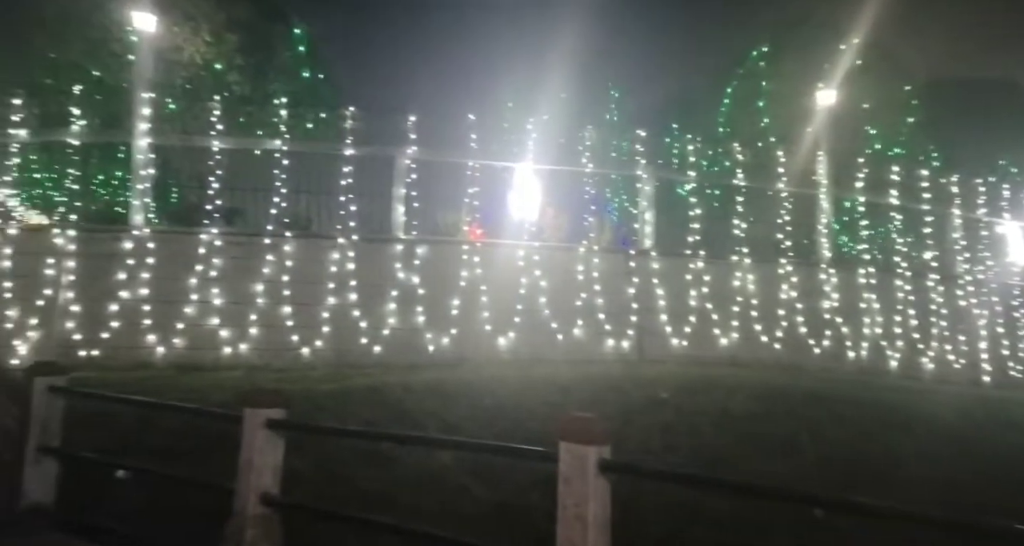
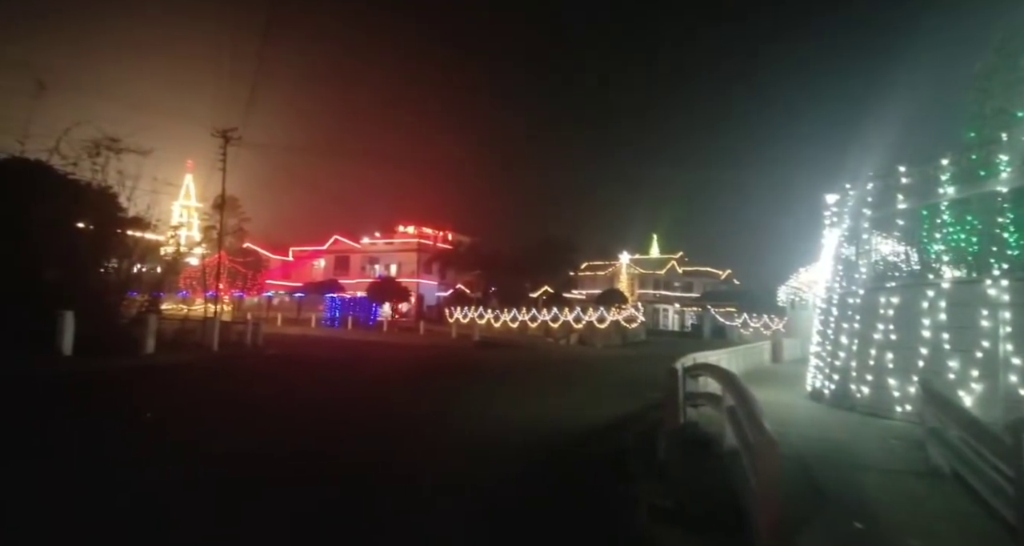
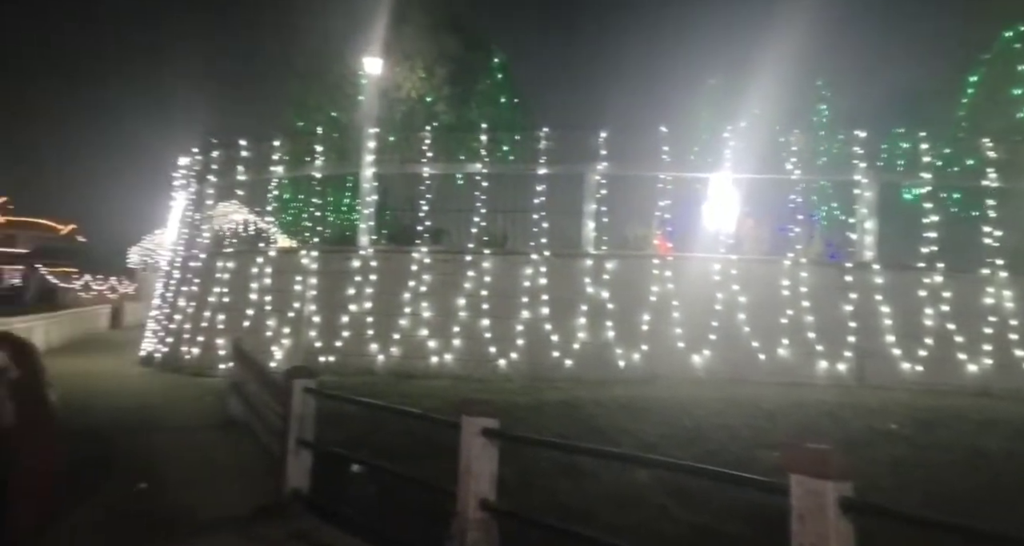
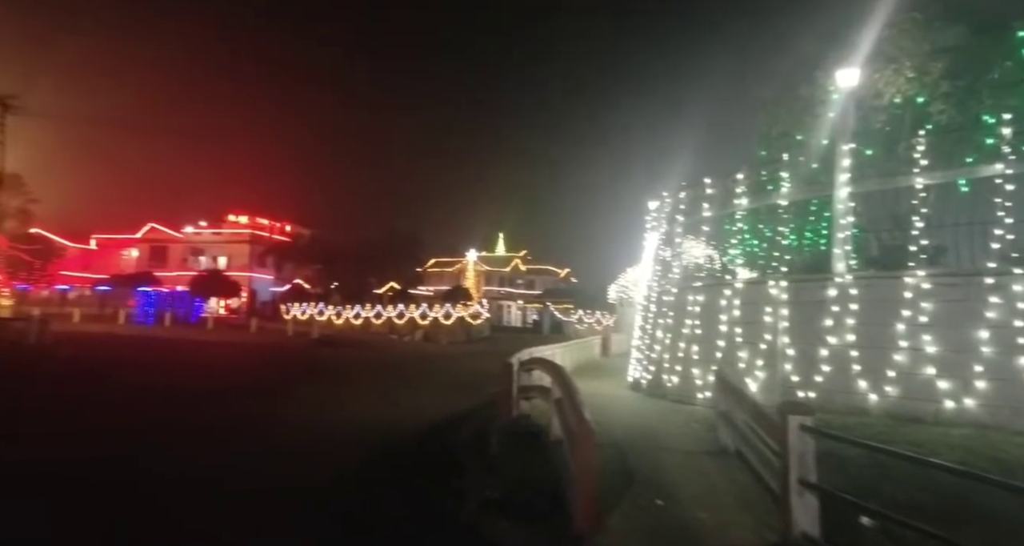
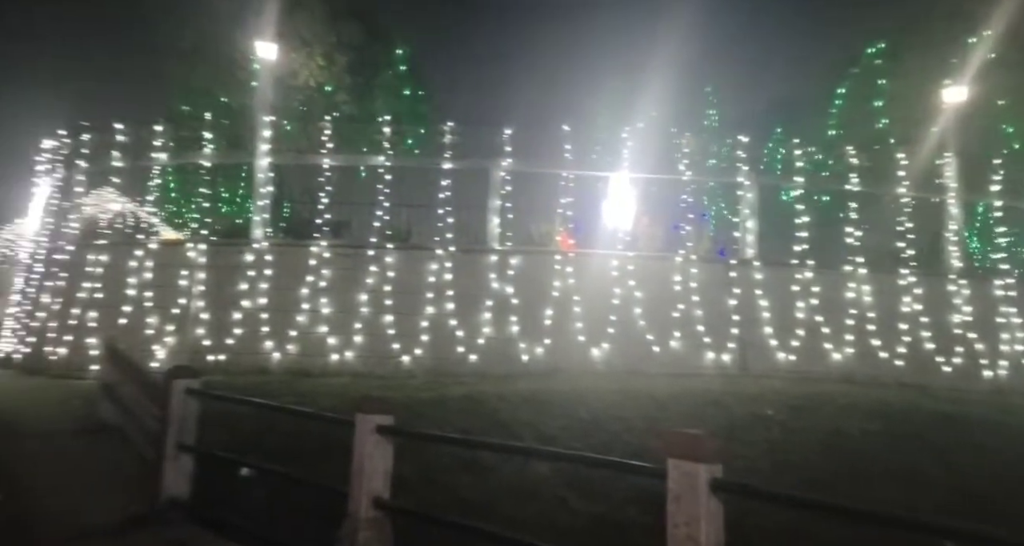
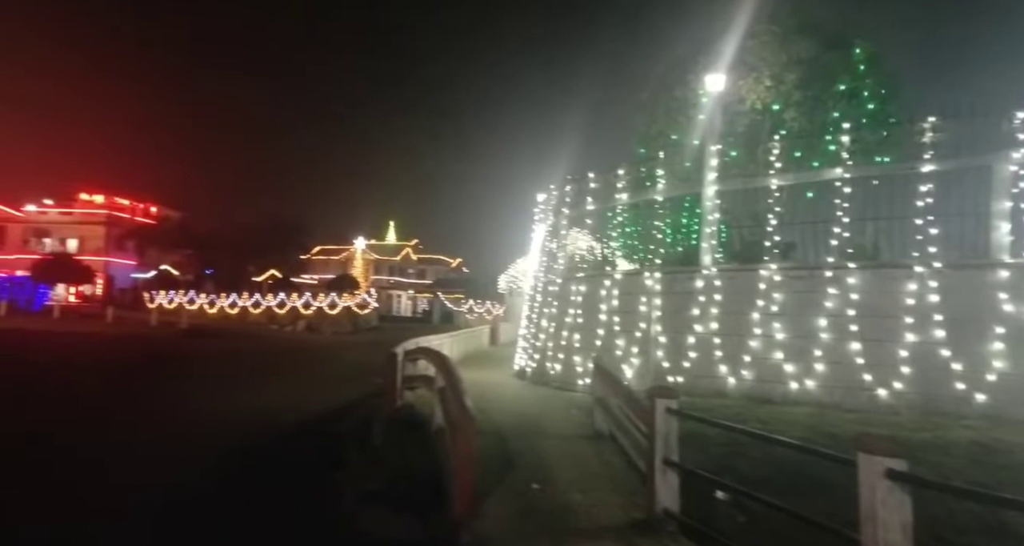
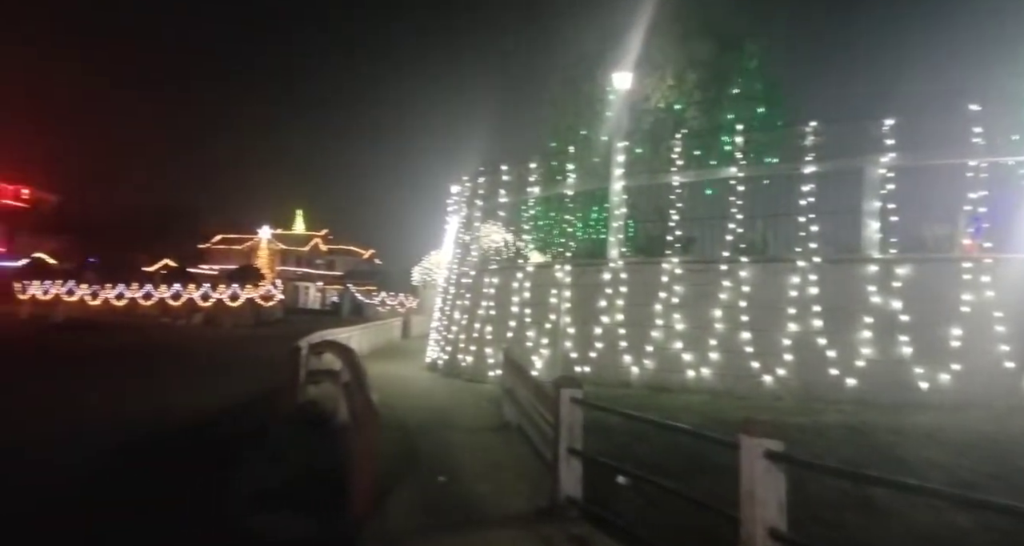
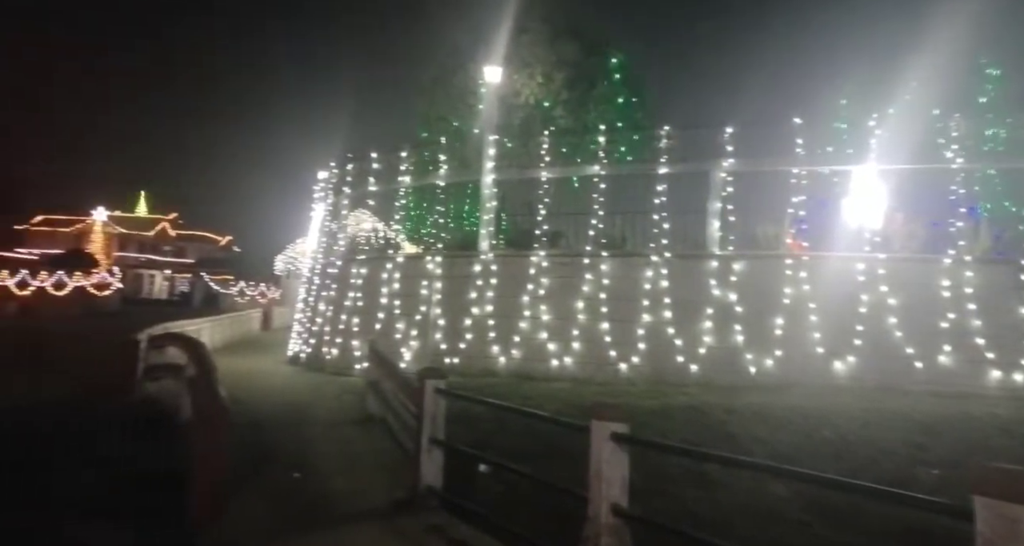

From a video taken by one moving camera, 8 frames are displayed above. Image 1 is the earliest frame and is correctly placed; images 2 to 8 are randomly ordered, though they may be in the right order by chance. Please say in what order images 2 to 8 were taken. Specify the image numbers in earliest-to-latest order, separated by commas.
5, 3, 8, 7, 6, 4, 2
